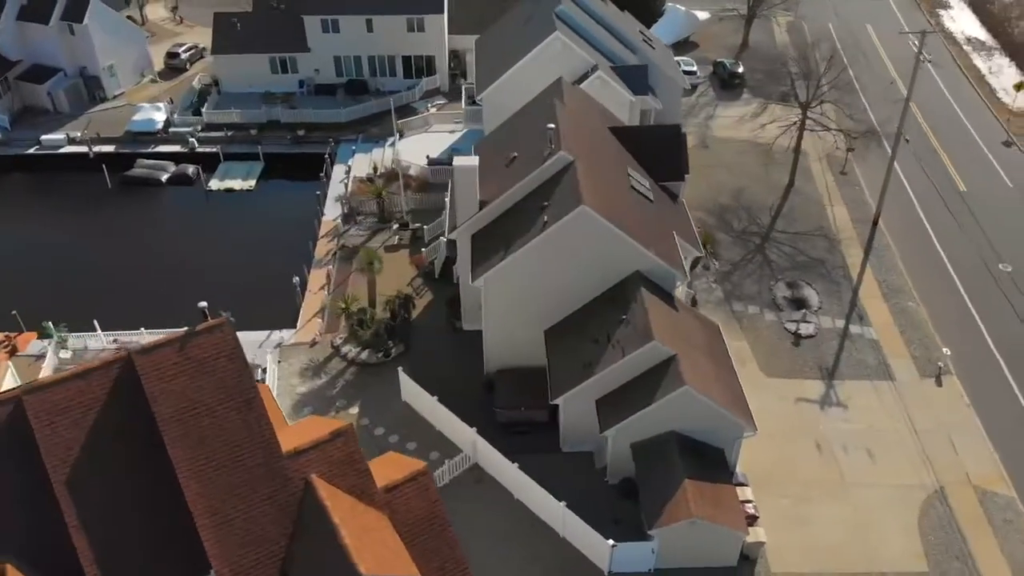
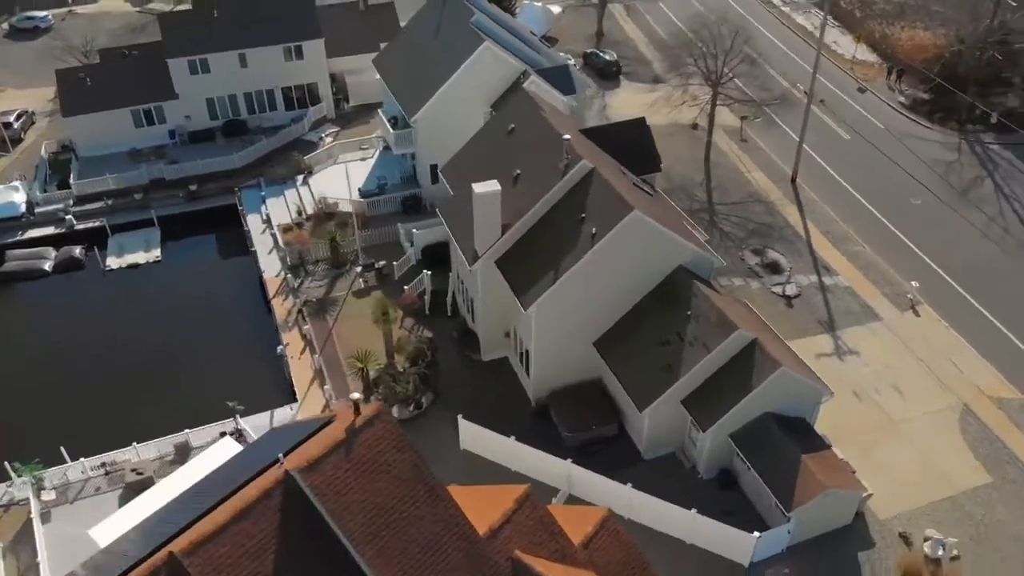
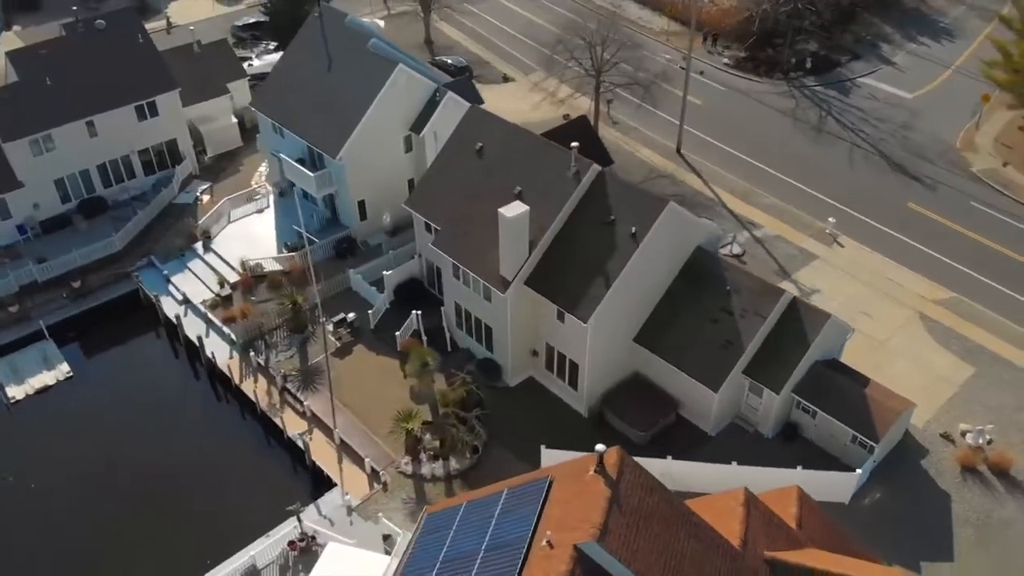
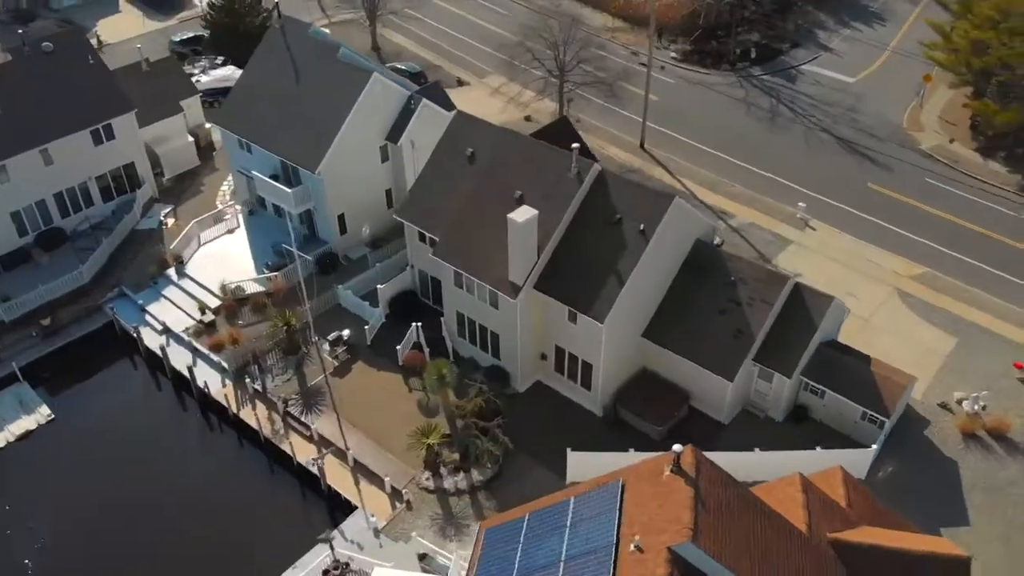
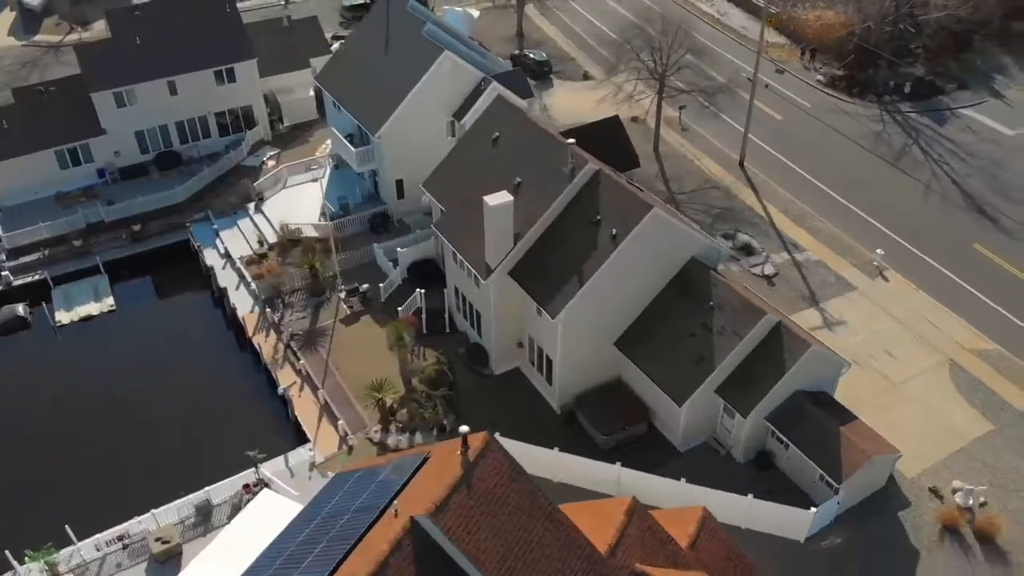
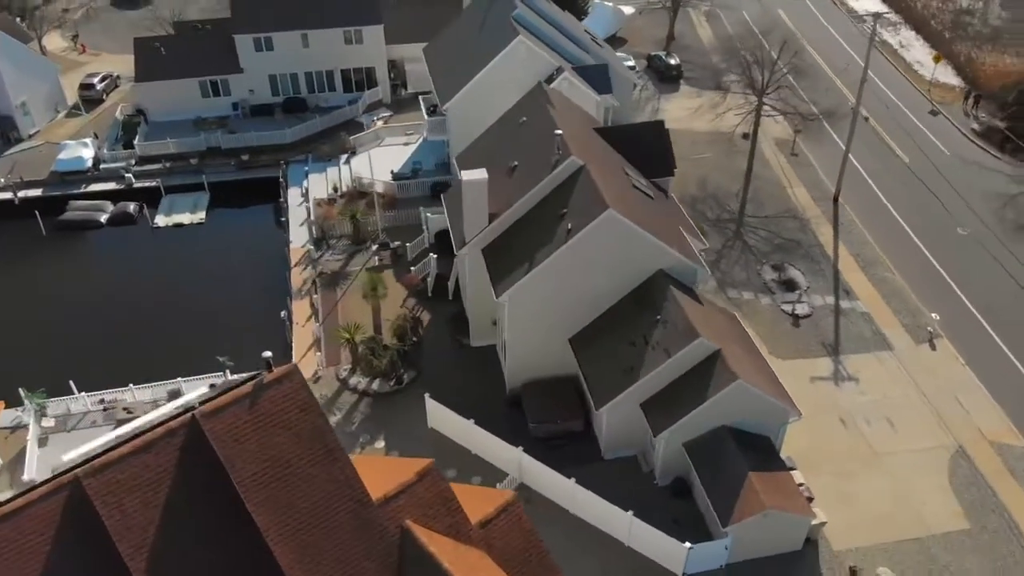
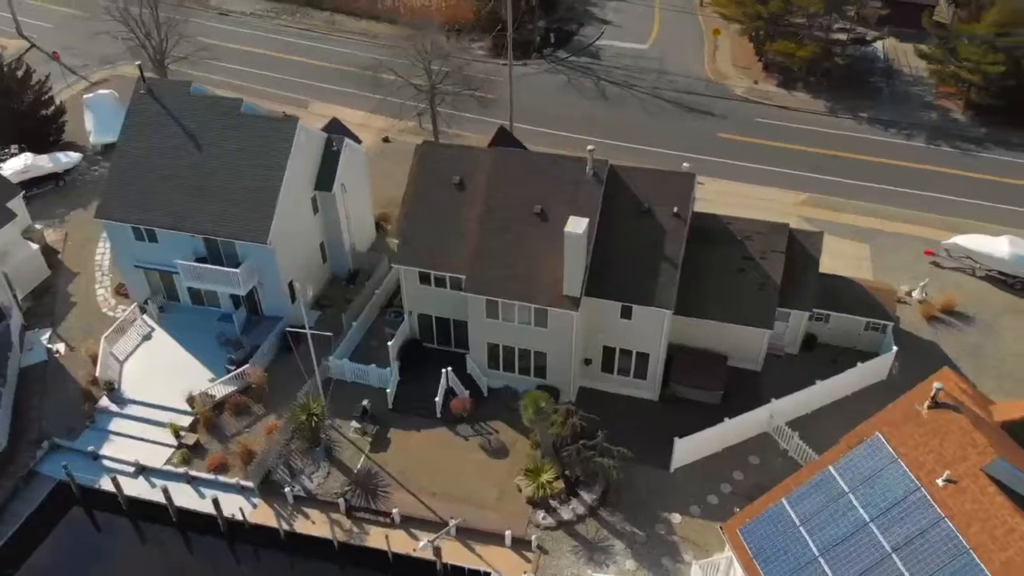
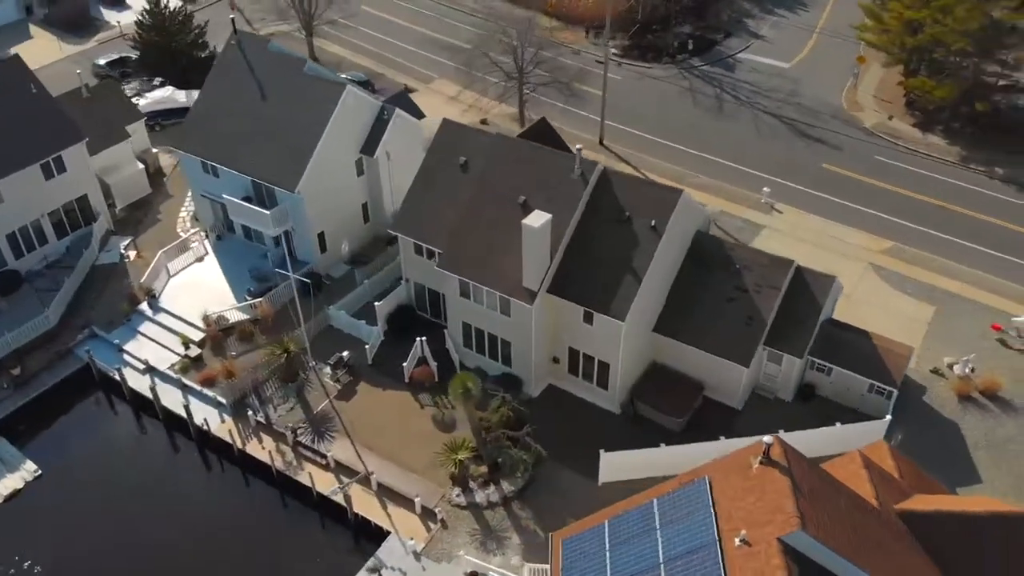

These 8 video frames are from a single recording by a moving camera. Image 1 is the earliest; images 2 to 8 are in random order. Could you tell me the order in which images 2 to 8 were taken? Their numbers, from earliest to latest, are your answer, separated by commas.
6, 2, 5, 3, 4, 8, 7
